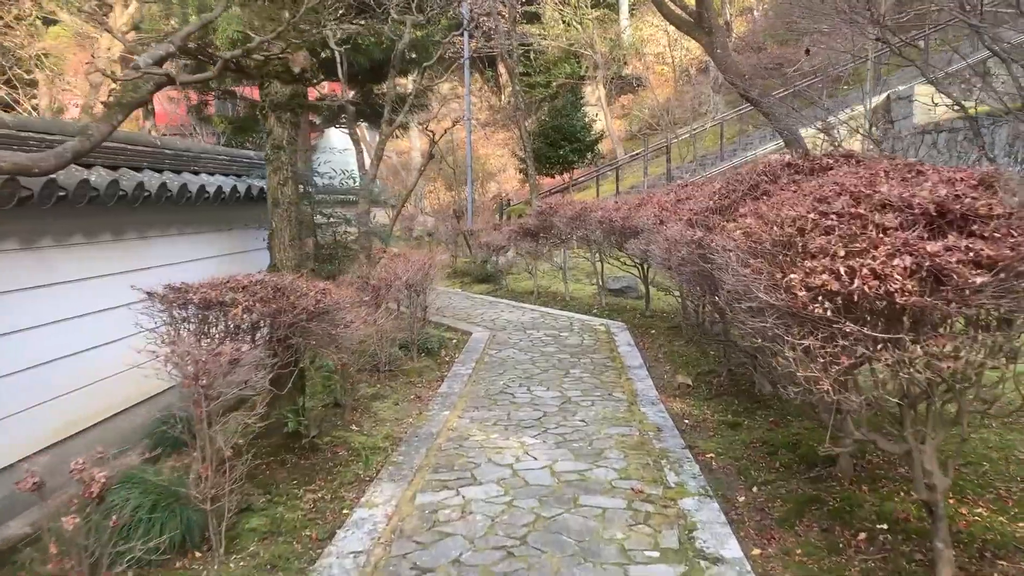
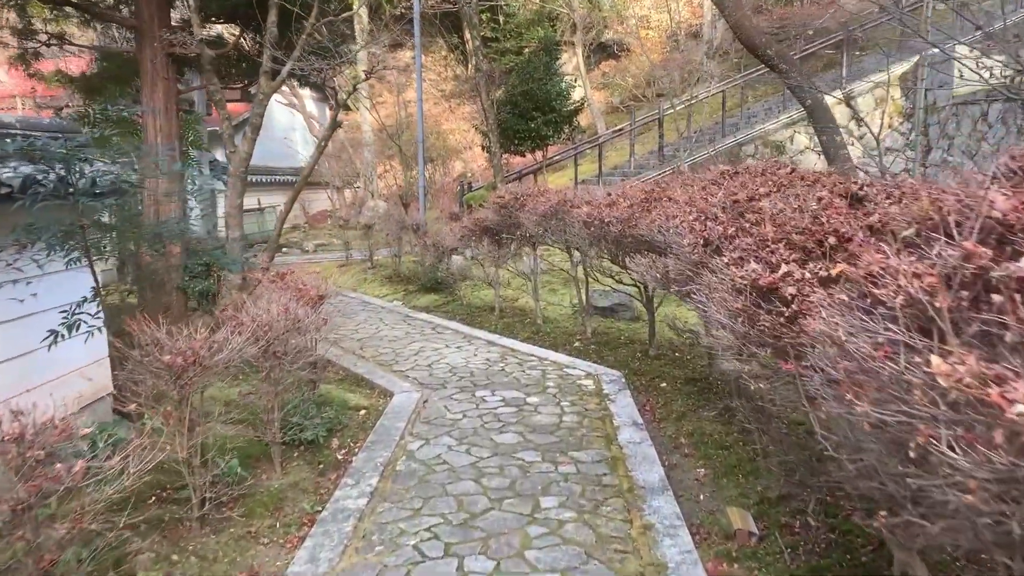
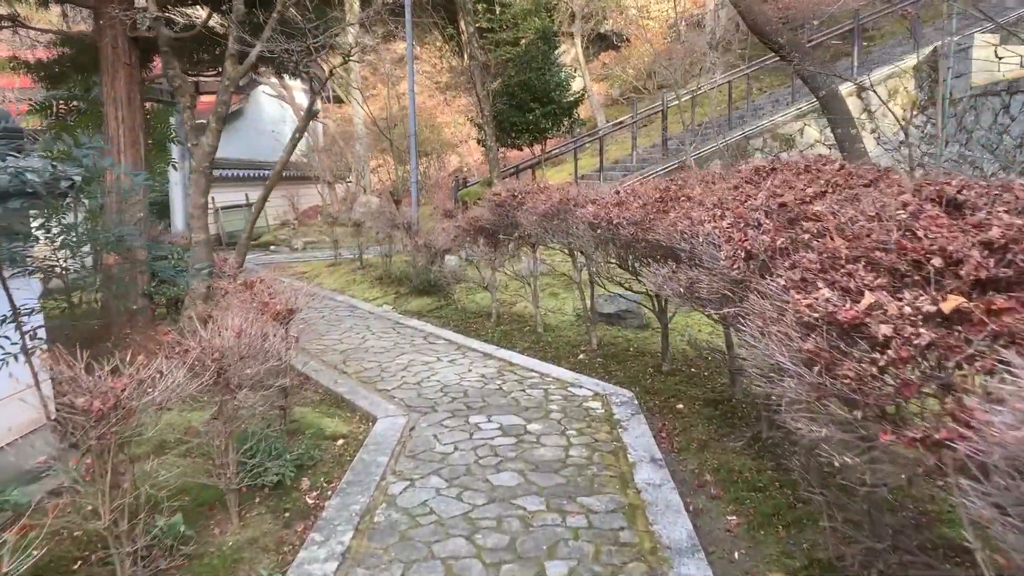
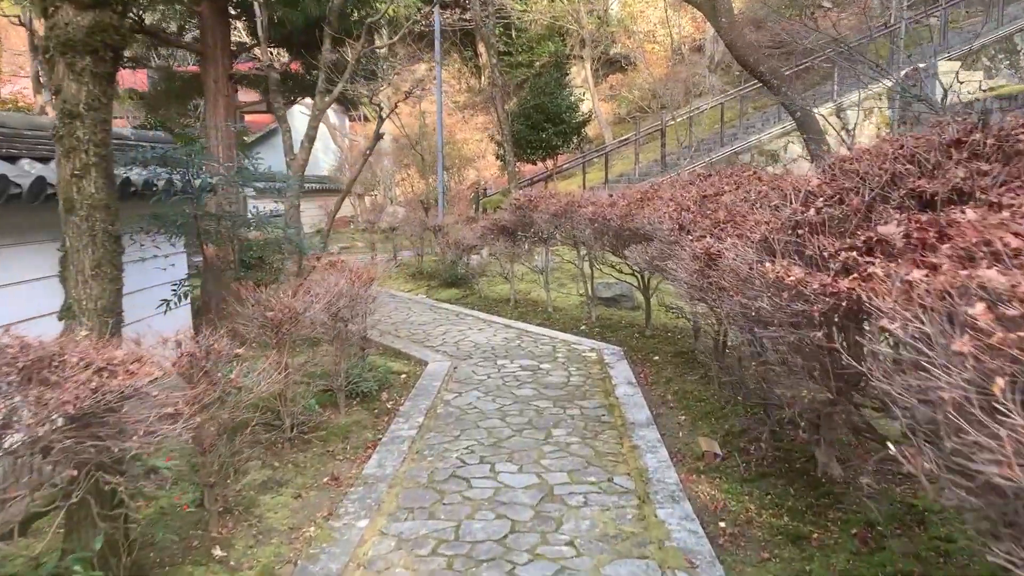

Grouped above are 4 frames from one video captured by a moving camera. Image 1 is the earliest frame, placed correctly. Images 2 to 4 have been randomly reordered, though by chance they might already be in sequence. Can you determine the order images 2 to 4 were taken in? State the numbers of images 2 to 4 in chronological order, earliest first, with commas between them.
4, 2, 3
